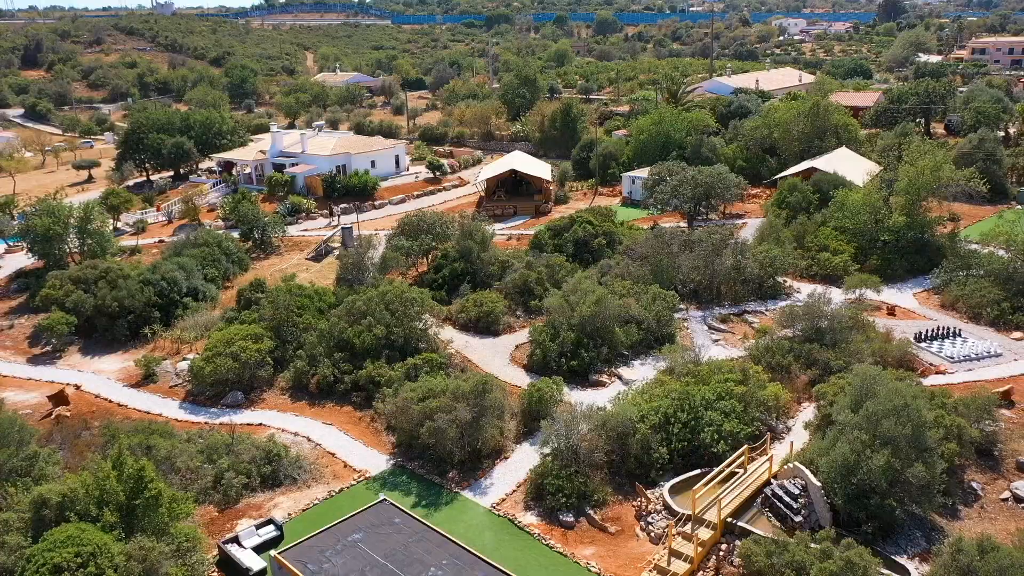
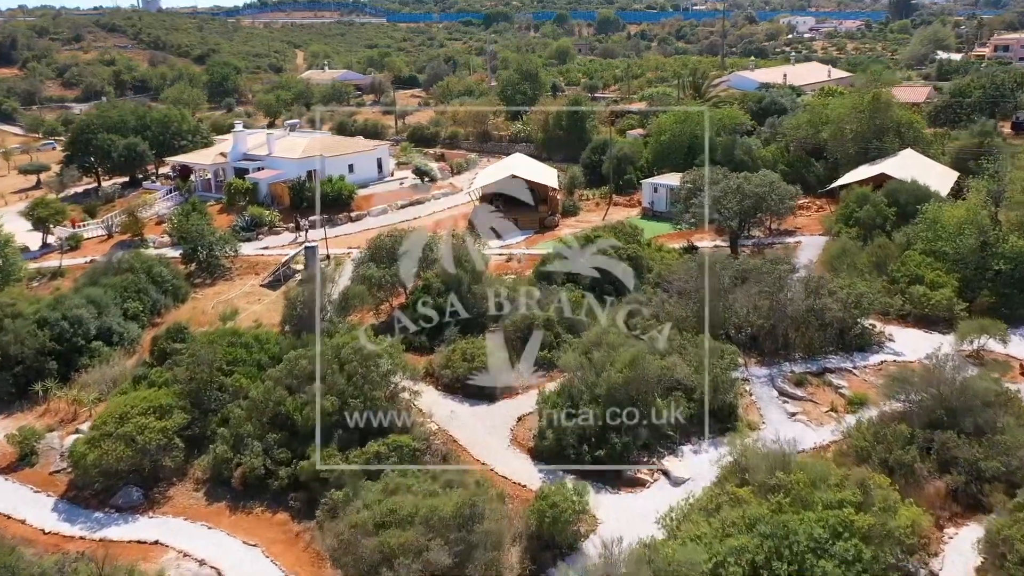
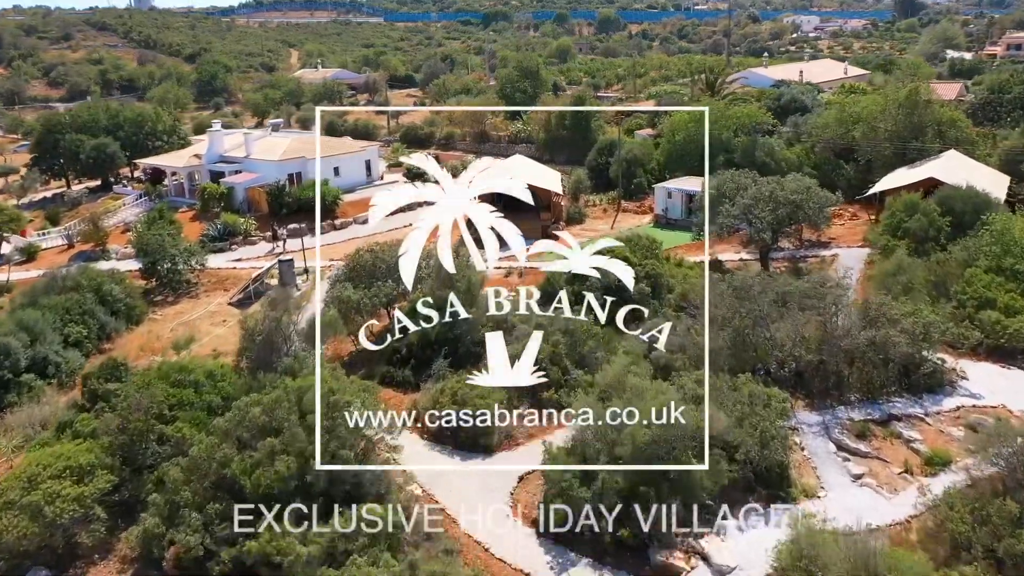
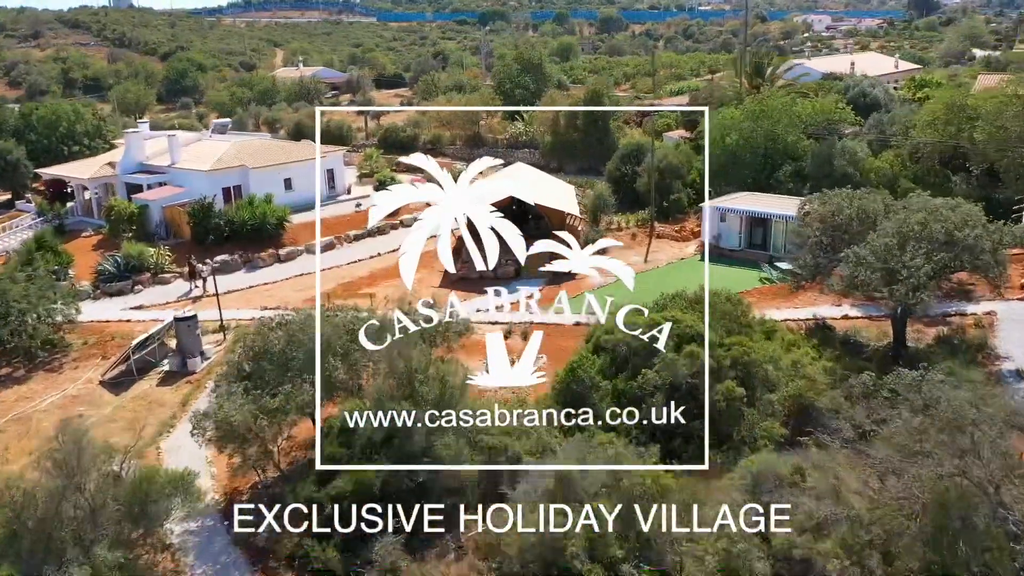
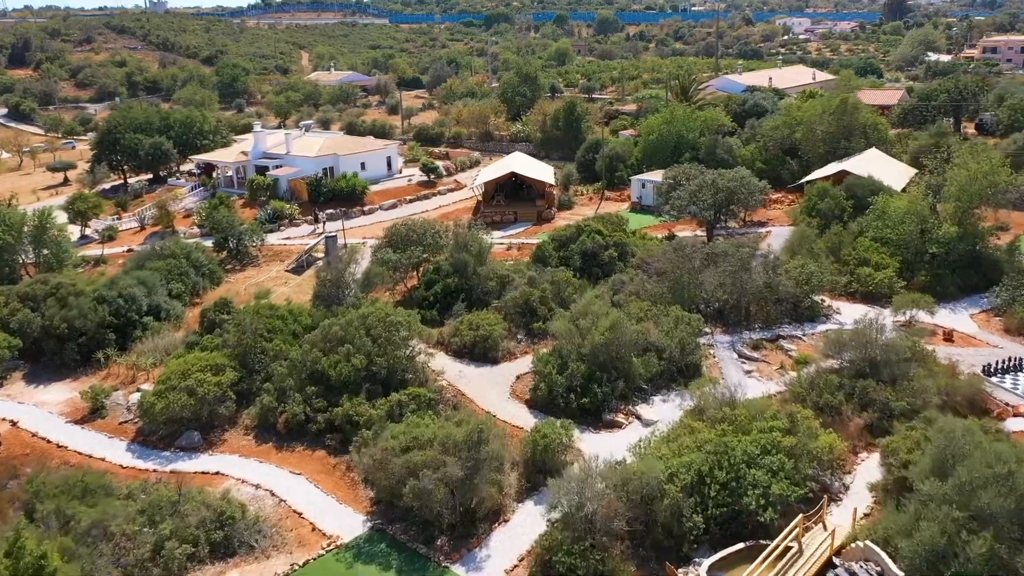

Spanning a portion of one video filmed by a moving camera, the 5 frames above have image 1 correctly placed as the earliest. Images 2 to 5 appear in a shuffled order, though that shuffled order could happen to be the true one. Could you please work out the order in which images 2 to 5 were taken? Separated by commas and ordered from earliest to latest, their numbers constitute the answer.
5, 2, 3, 4
